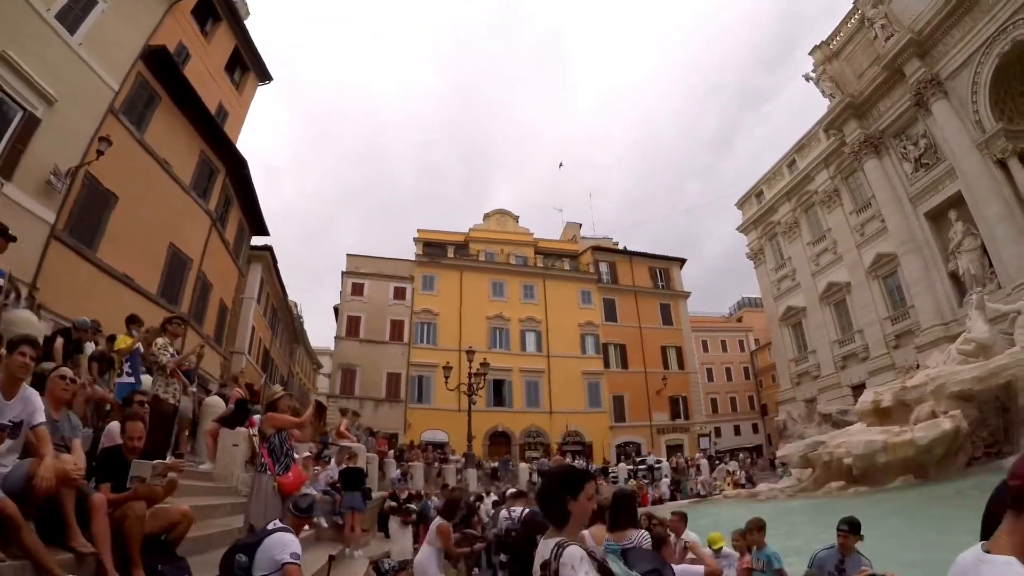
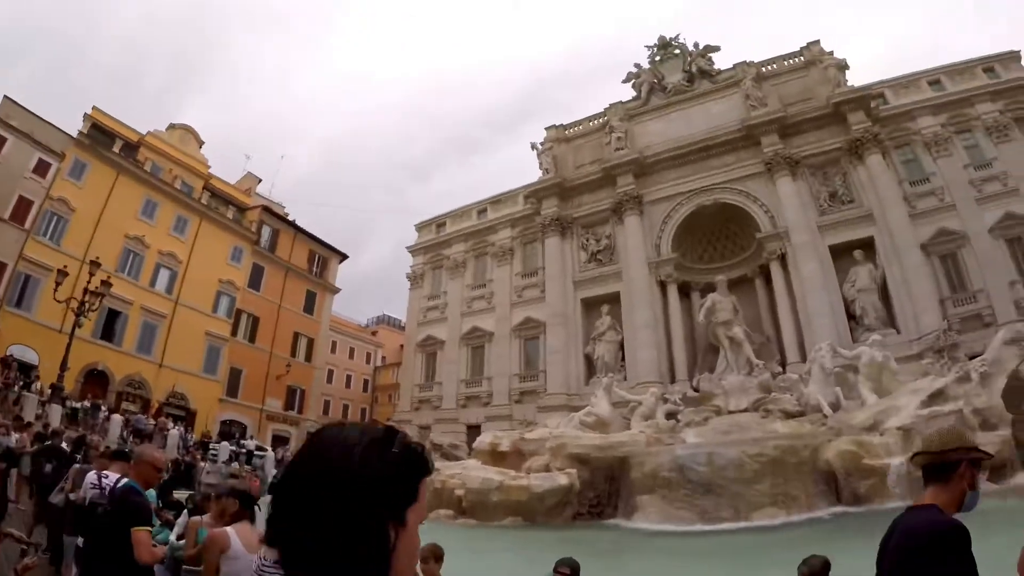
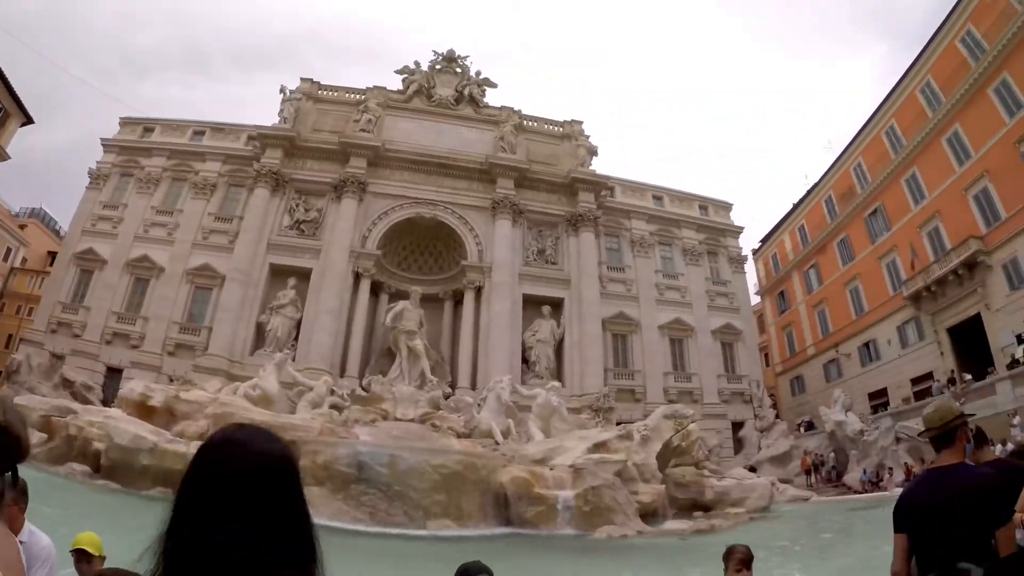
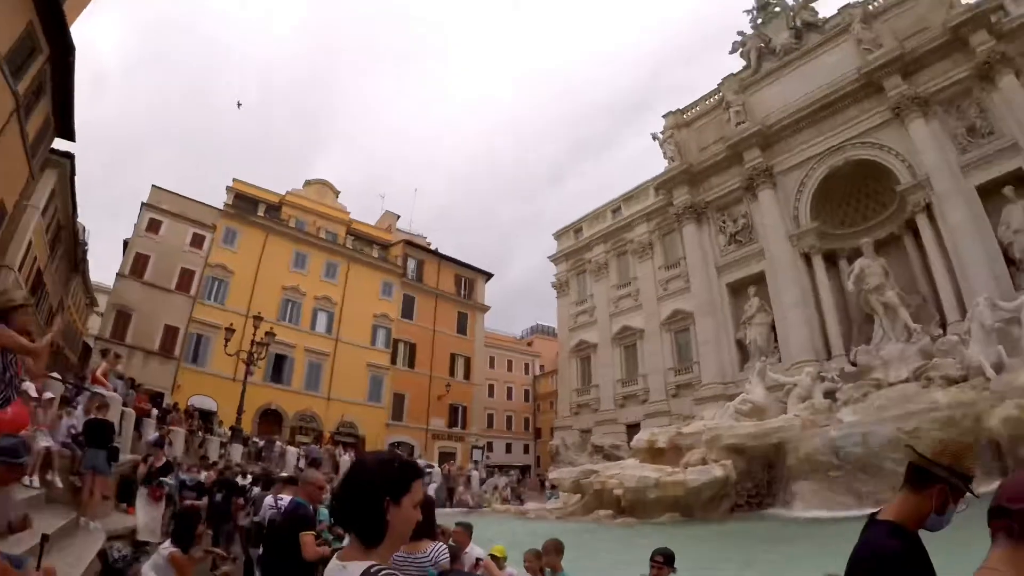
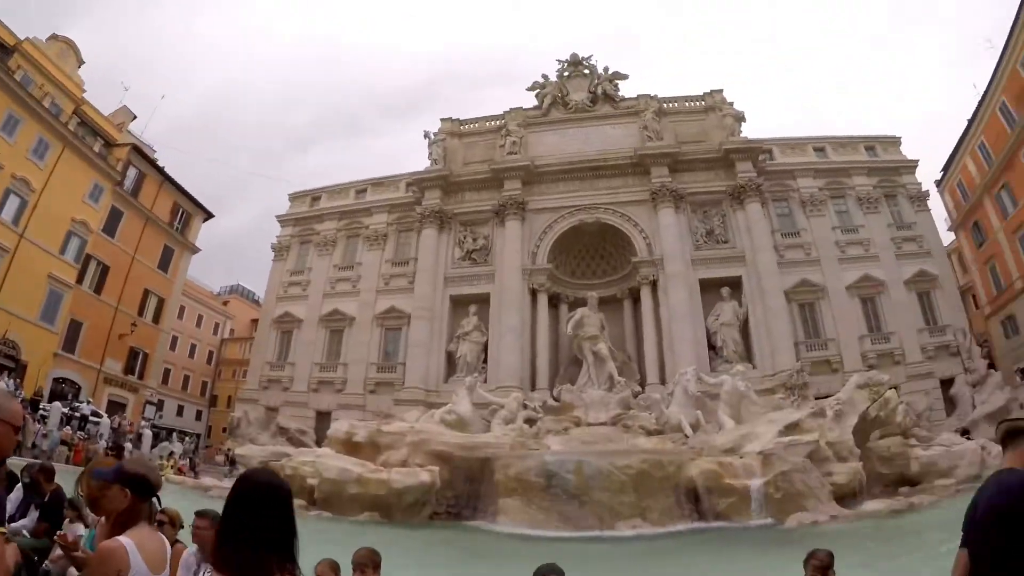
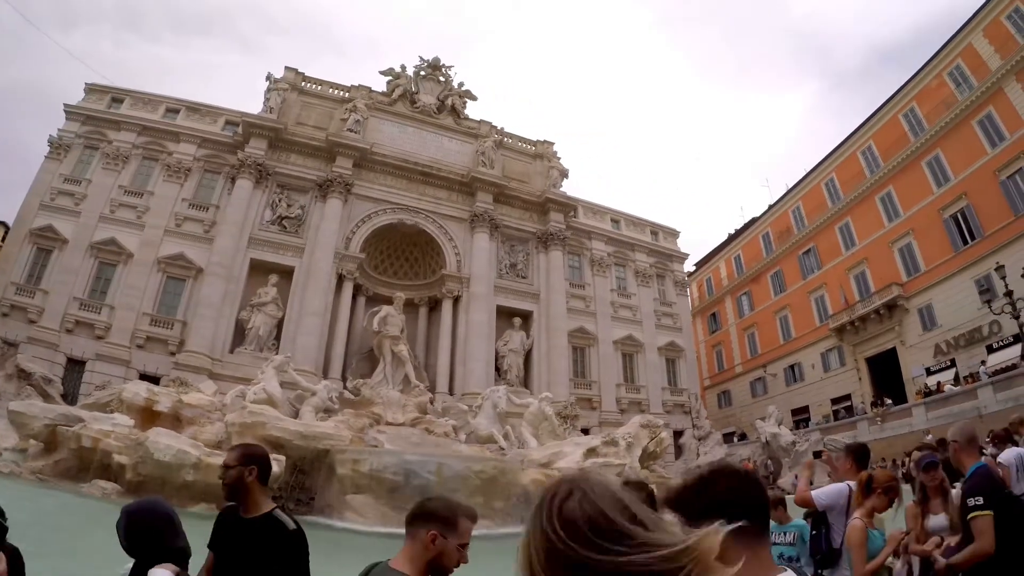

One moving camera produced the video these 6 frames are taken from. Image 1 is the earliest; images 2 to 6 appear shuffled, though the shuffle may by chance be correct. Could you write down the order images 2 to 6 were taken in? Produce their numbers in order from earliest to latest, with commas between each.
4, 2, 5, 3, 6
